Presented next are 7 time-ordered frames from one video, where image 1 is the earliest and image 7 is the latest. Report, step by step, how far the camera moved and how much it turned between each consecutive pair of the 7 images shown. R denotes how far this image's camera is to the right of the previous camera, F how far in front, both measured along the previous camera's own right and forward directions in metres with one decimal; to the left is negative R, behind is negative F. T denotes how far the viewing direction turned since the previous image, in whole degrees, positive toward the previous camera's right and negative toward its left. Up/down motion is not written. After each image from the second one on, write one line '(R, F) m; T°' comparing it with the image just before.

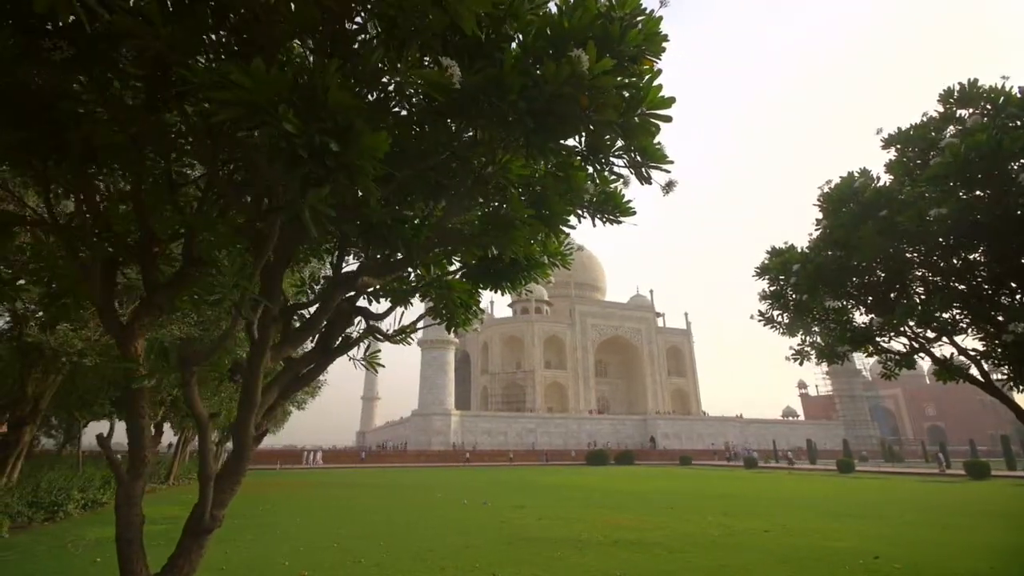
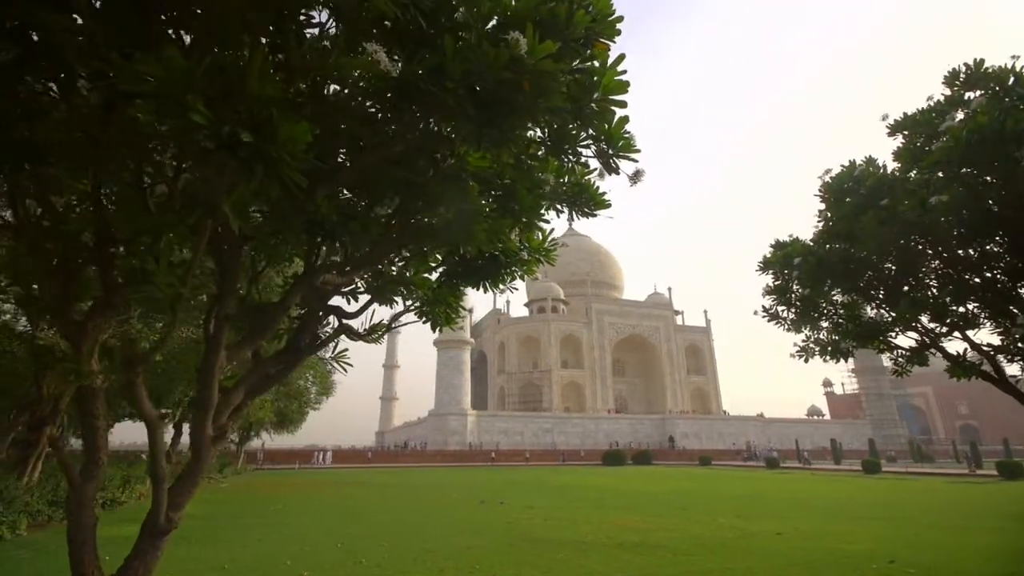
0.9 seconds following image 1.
(+0.2, +0.1) m; -2°
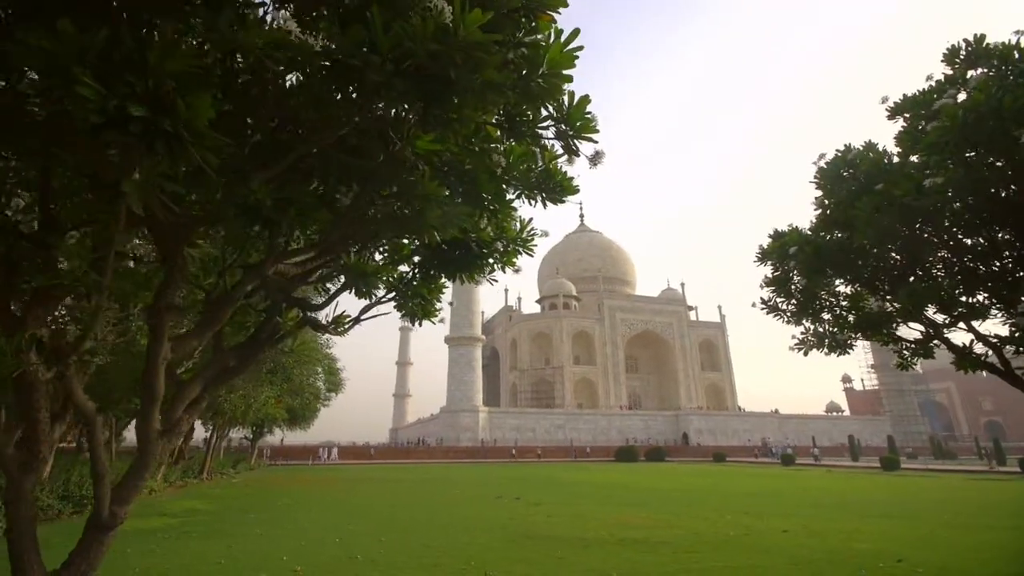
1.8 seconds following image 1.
(+0.2, +0.1) m; -2°
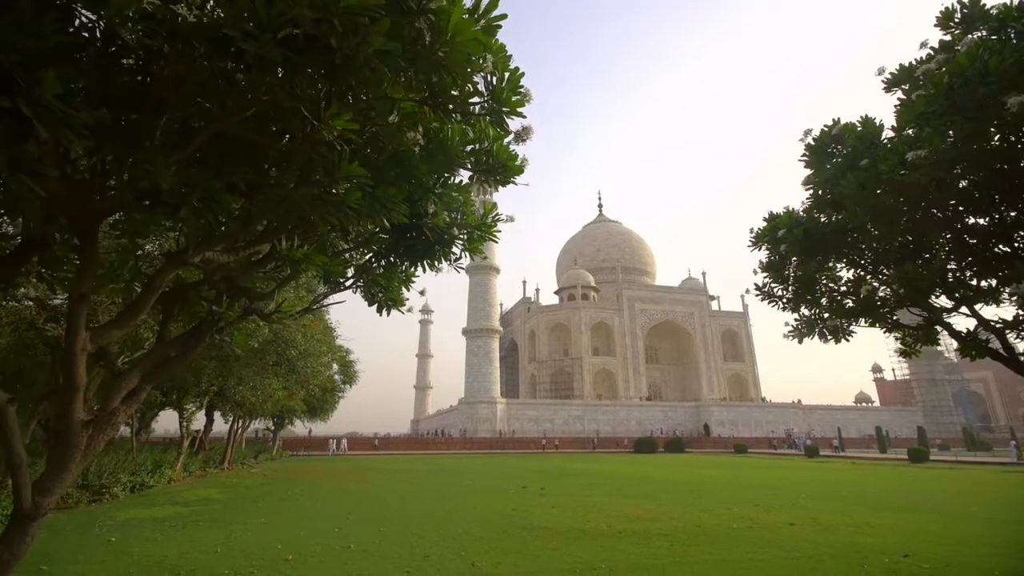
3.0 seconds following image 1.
(+0.4, +0.1) m; -2°
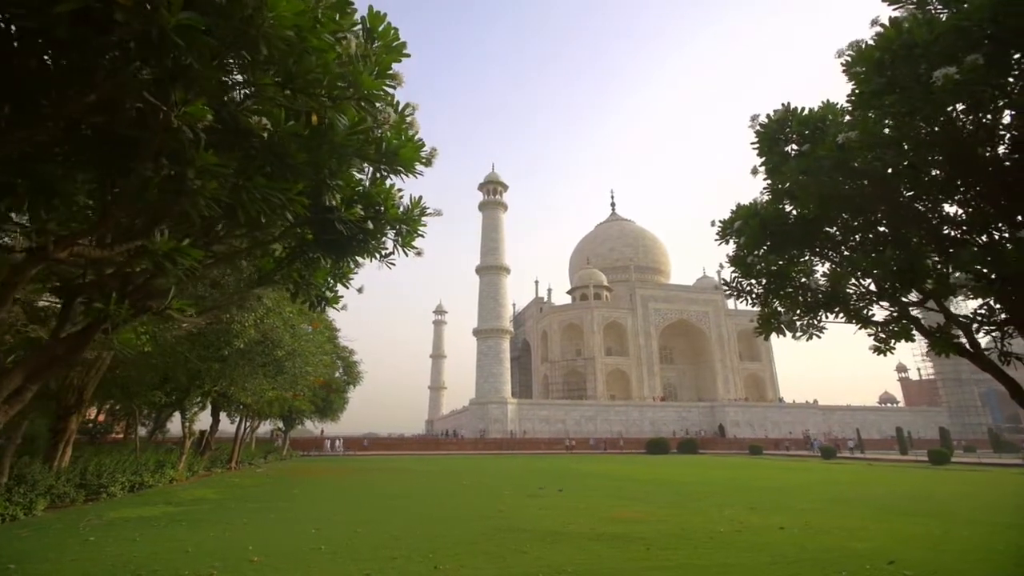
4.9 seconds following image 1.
(+0.6, +0.1) m; -2°
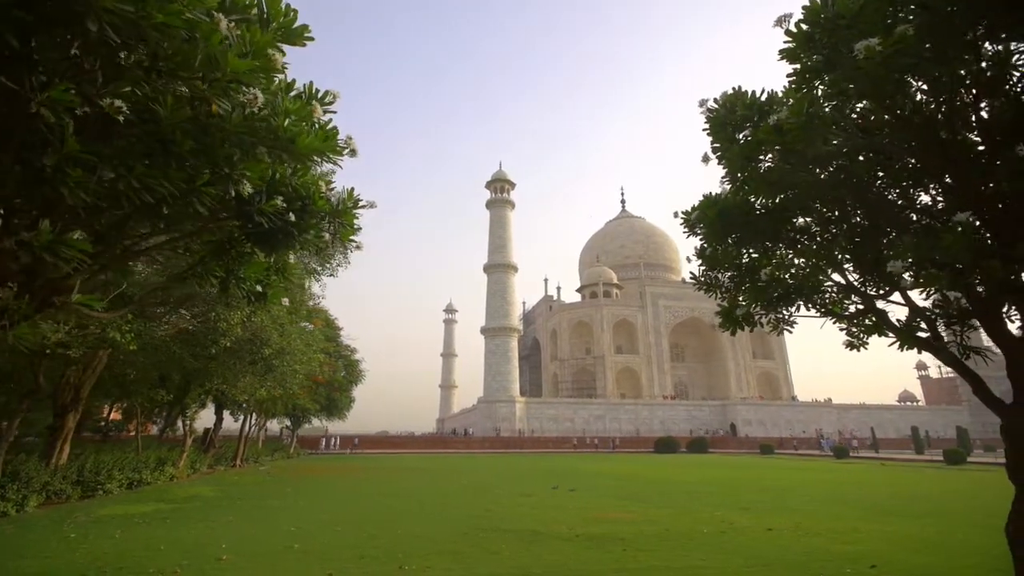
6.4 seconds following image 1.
(+0.5, +0.1) m; -2°
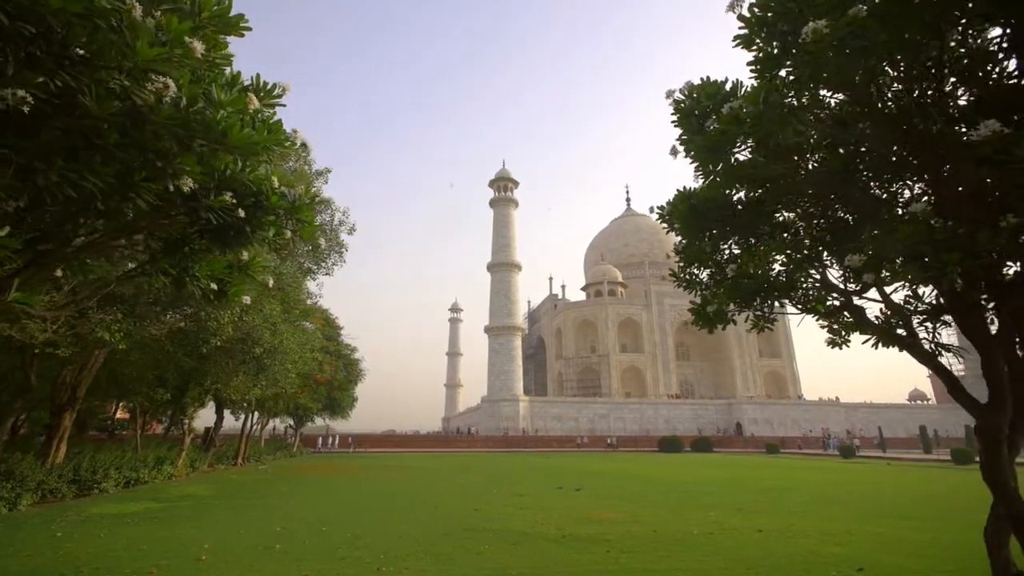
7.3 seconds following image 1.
(+0.3, +0.1) m; -1°
